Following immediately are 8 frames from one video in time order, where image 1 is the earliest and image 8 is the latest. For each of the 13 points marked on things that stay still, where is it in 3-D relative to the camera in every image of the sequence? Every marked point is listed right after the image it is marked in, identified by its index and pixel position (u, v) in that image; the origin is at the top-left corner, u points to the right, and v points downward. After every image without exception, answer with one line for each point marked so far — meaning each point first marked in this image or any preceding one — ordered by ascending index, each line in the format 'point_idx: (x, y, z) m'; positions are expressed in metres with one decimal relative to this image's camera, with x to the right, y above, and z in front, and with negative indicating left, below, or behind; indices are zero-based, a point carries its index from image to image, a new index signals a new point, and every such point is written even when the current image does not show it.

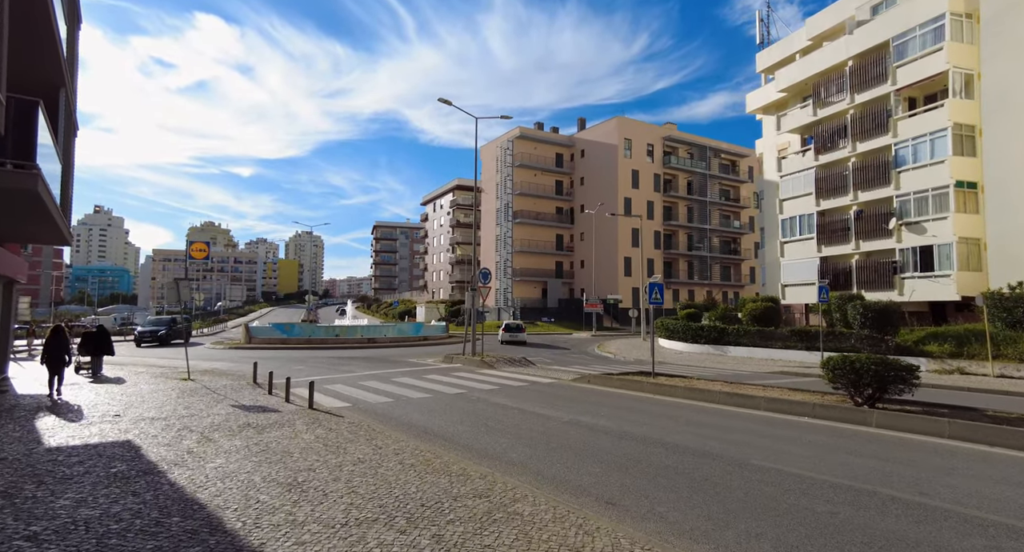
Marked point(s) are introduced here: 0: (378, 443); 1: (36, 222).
0: (-1.9, -2.3, +7.8) m
1: (-11.5, +1.5, +13.5) m
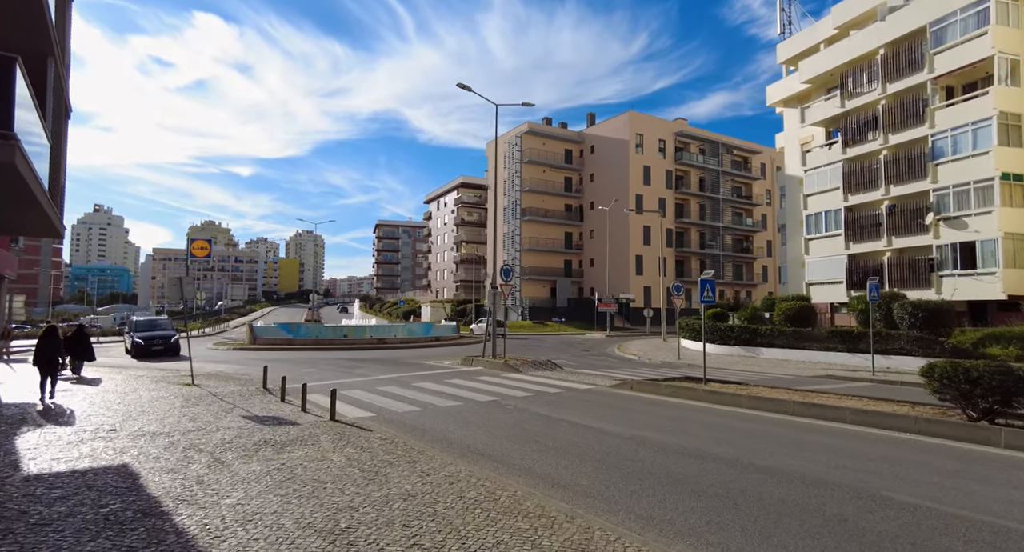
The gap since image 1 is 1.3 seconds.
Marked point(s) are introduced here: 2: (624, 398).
0: (-1.0, -2.2, +6.5) m
1: (-10.7, +1.6, +12.2) m
2: (+2.4, -2.6, +12.1) m
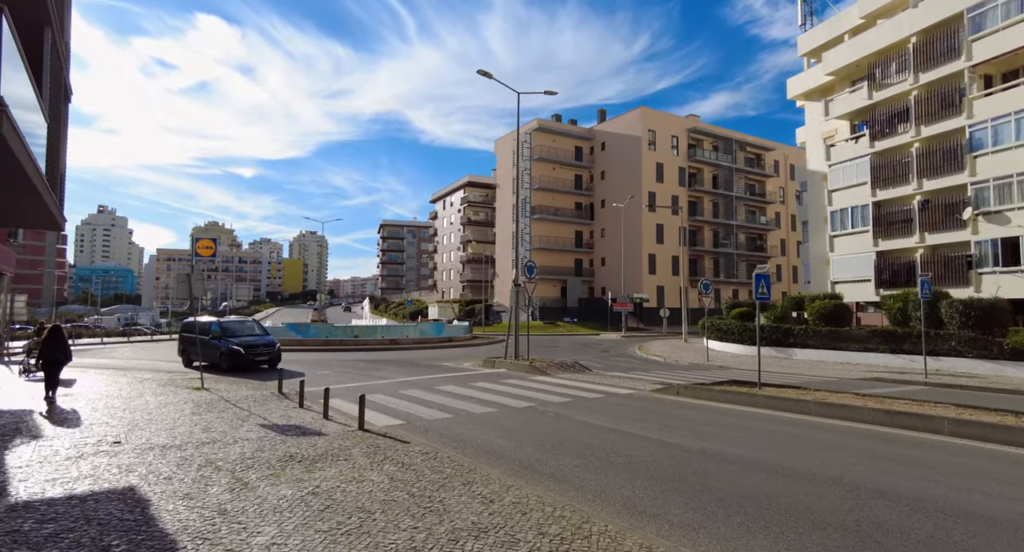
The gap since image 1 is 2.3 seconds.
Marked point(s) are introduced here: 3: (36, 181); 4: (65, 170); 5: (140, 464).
0: (-0.3, -2.1, +5.5) m
1: (-9.9, +1.7, +11.2) m
2: (+3.1, -2.5, +11.1) m
3: (-9.2, +1.9, +10.8) m
4: (-10.7, +2.5, +13.3) m
5: (-4.3, -2.2, +6.5) m
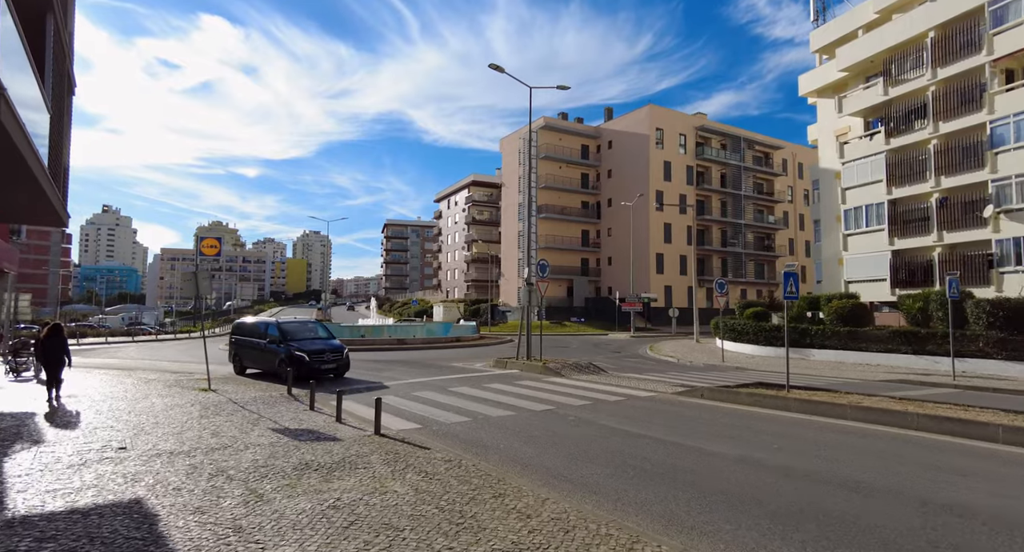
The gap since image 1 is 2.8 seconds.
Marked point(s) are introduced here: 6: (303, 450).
0: (0.0, -2.1, +5.1) m
1: (-9.6, +1.8, +10.9) m
2: (+3.5, -2.5, +10.6) m
3: (-8.9, +1.9, +10.5) m
4: (-10.3, +2.6, +12.9) m
5: (-4.0, -2.1, +6.1) m
6: (-2.7, -2.2, +7.1) m
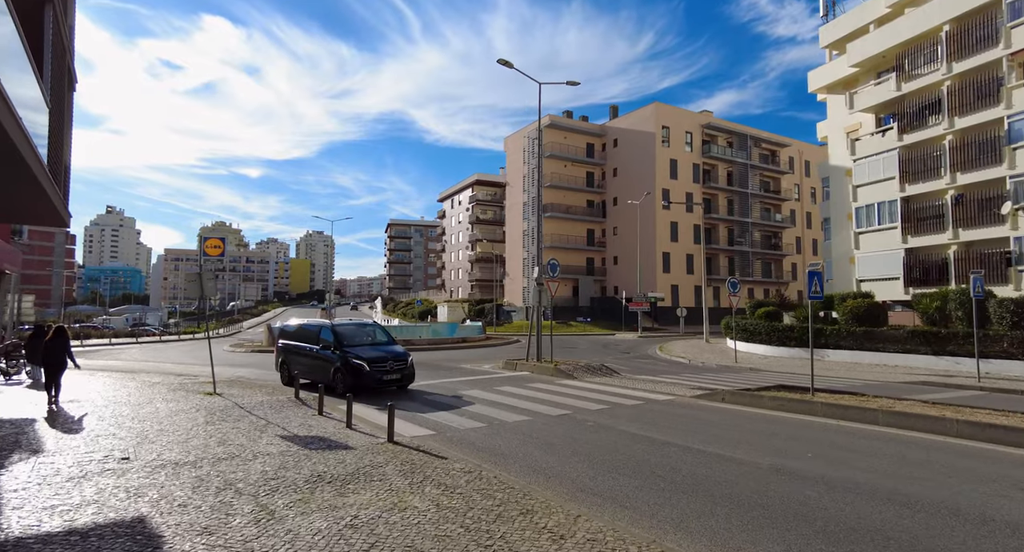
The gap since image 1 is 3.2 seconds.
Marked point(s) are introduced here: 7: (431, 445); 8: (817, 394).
0: (+0.3, -2.1, +4.7) m
1: (-9.3, +1.7, +10.6) m
2: (+3.8, -2.5, +10.2) m
3: (-8.6, +1.9, +10.1) m
4: (-10.0, +2.6, +12.6) m
5: (-3.7, -2.2, +5.7) m
6: (-2.4, -2.2, +6.8) m
7: (-1.1, -2.4, +8.1) m
8: (+5.8, -2.2, +10.5) m
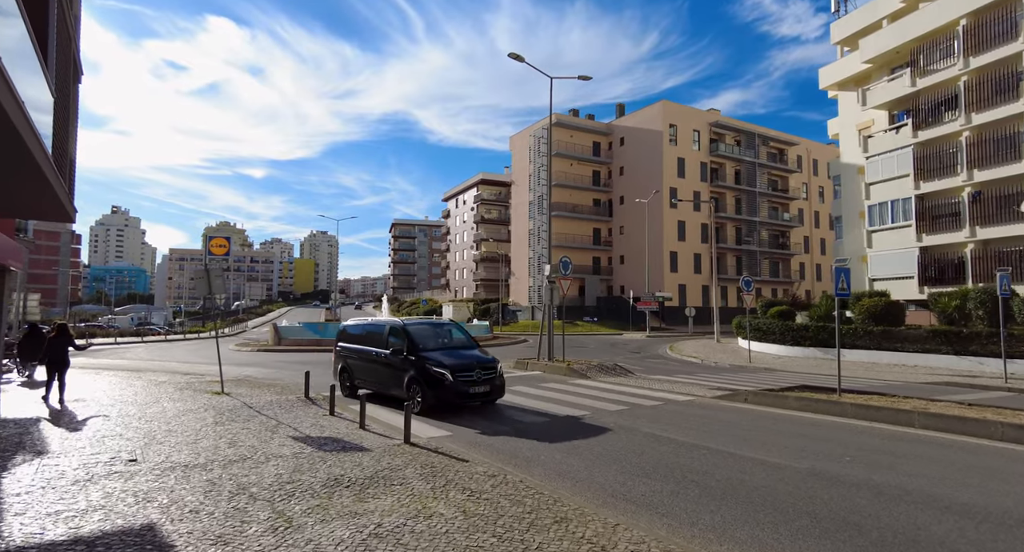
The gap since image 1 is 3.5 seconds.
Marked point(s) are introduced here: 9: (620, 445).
0: (+0.6, -2.0, +4.4) m
1: (-9.0, +1.8, +10.3) m
2: (+4.1, -2.4, +9.9) m
3: (-8.3, +2.0, +9.9) m
4: (-9.7, +2.6, +12.3) m
5: (-3.4, -2.1, +5.4) m
6: (-2.1, -2.2, +6.5) m
7: (-0.8, -2.4, +7.8) m
8: (+6.1, -2.2, +10.2) m
9: (+1.5, -2.4, +7.9) m
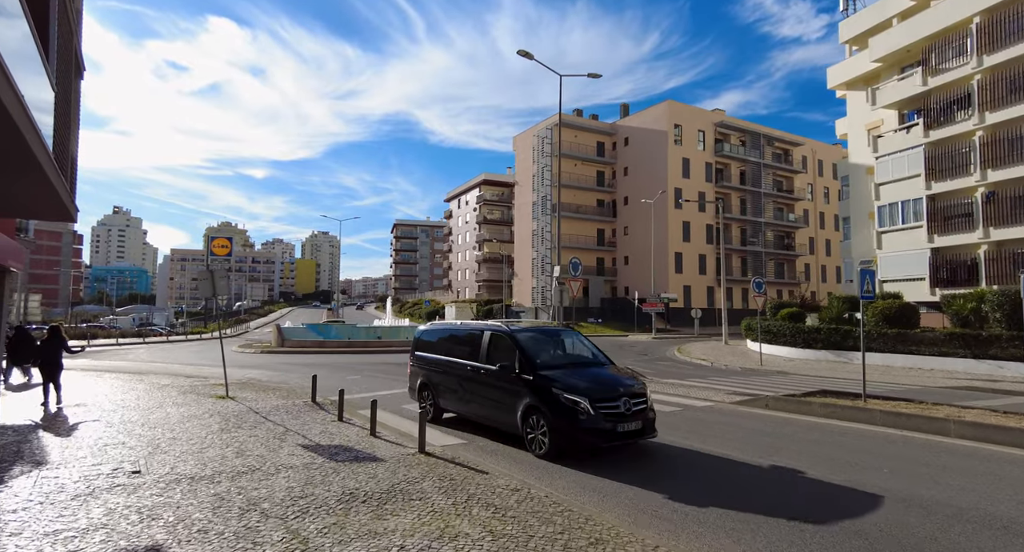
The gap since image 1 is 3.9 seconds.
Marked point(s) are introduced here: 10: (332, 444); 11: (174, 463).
0: (+0.8, -2.1, +4.1) m
1: (-8.7, +1.8, +10.0) m
2: (+4.4, -2.4, +9.6) m
3: (-8.0, +1.9, +9.6) m
4: (-9.4, +2.6, +12.0) m
5: (-3.2, -2.1, +5.1) m
6: (-1.8, -2.2, +6.2) m
7: (-0.6, -2.4, +7.5) m
8: (+6.3, -2.2, +9.8) m
9: (+1.8, -2.4, +7.6) m
10: (-2.6, -2.4, +8.0) m
11: (-4.0, -2.2, +6.6) m
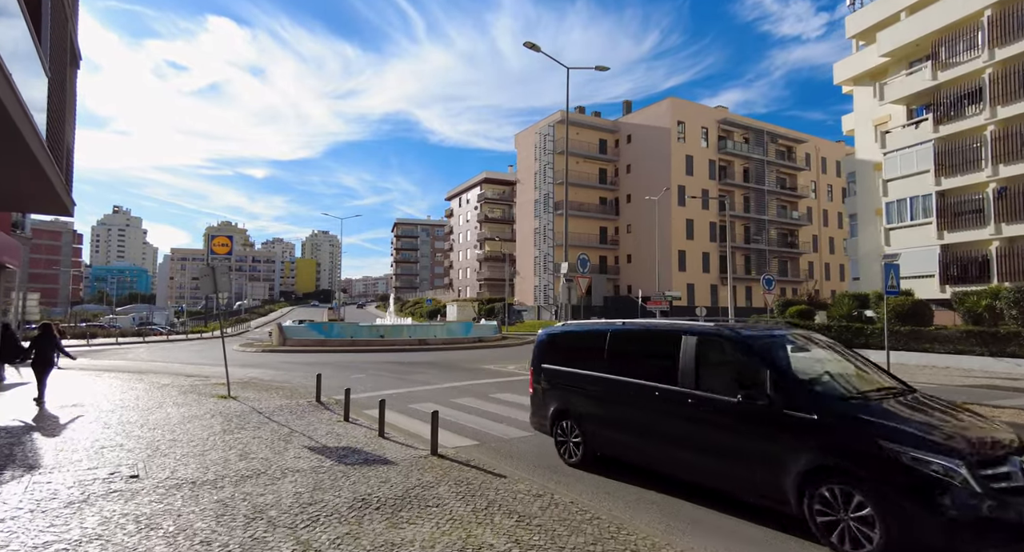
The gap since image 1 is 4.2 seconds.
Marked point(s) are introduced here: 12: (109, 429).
0: (+1.0, -2.0, +3.7) m
1: (-8.5, +1.9, +9.6) m
2: (+4.6, -2.4, +9.2) m
3: (-7.8, +2.0, +9.2) m
4: (-9.2, +2.7, +11.7) m
5: (-3.0, -2.0, +4.8) m
6: (-1.6, -2.1, +5.8) m
7: (-0.4, -2.3, +7.1) m
8: (+6.6, -2.1, +9.5) m
9: (+2.0, -2.3, +7.2) m
10: (-2.4, -2.3, +7.7) m
11: (-3.8, -2.1, +6.3) m
12: (-5.8, -2.2, +8.1) m
